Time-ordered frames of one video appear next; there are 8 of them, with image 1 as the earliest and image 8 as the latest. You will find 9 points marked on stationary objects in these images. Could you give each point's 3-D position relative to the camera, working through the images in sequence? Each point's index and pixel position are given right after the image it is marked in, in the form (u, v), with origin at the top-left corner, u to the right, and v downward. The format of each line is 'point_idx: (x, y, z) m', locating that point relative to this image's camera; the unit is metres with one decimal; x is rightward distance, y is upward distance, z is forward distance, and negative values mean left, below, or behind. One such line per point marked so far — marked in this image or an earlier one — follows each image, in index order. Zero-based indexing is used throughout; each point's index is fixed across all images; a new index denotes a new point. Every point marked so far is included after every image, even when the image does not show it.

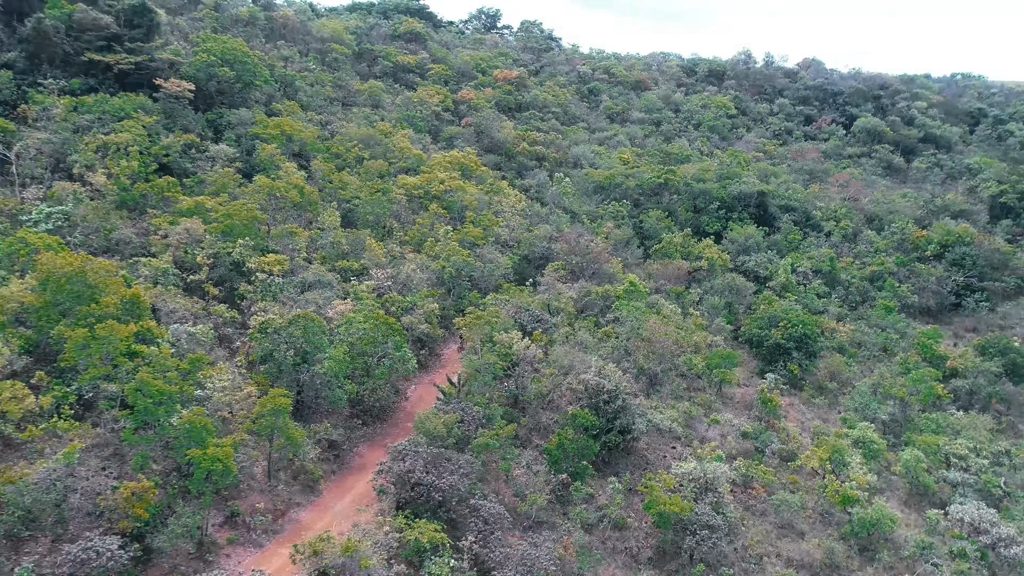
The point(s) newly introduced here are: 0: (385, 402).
0: (-3.3, -3.0, +19.9) m
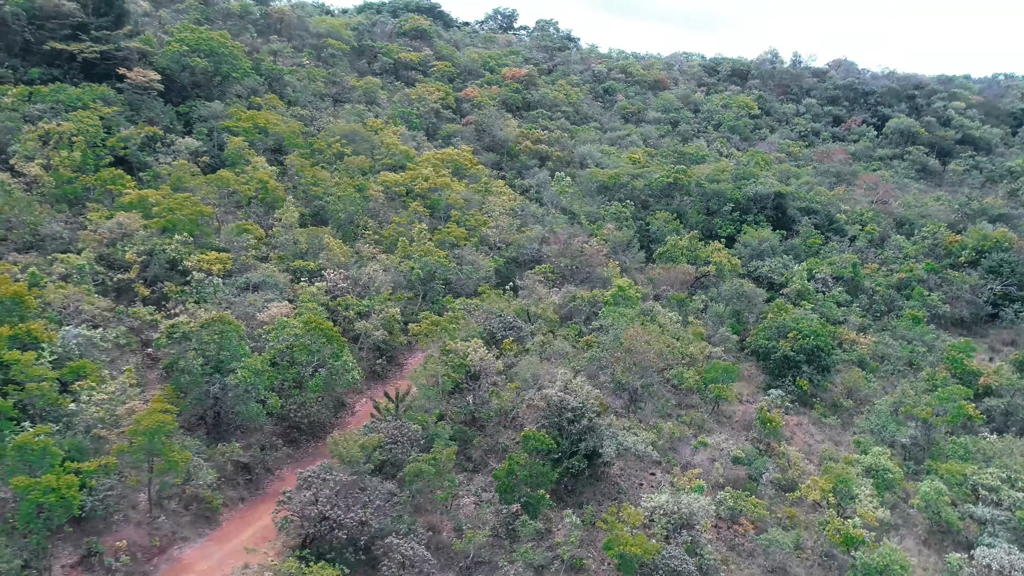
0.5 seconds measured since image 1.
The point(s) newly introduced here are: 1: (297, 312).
0: (-4.4, -3.0, +17.6) m
1: (-5.3, -0.6, +18.8) m
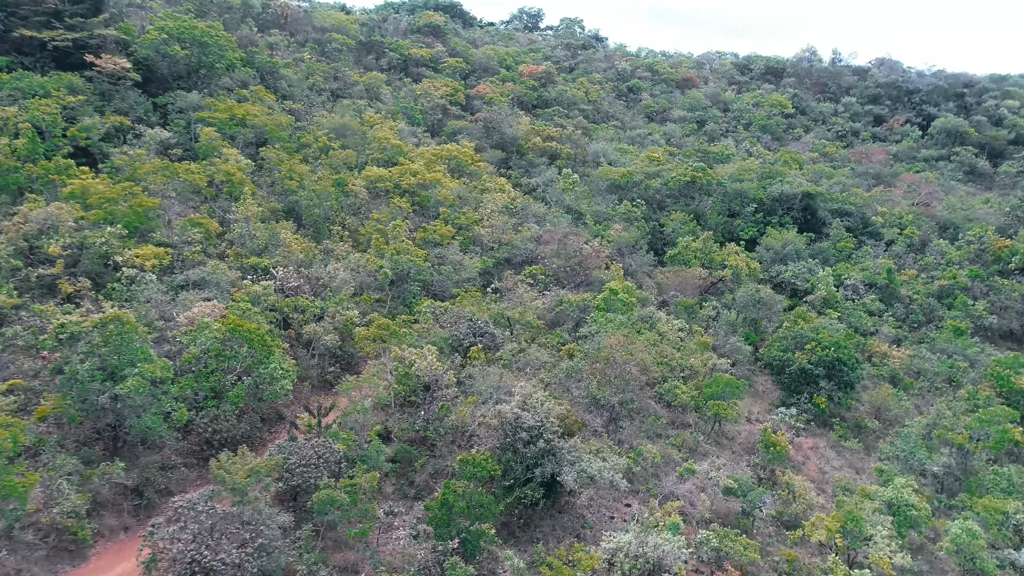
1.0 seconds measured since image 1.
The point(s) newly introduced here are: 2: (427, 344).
0: (-5.4, -2.9, +15.5) m
1: (-6.2, -0.5, +16.7) m
2: (-2.0, -1.3, +17.8) m
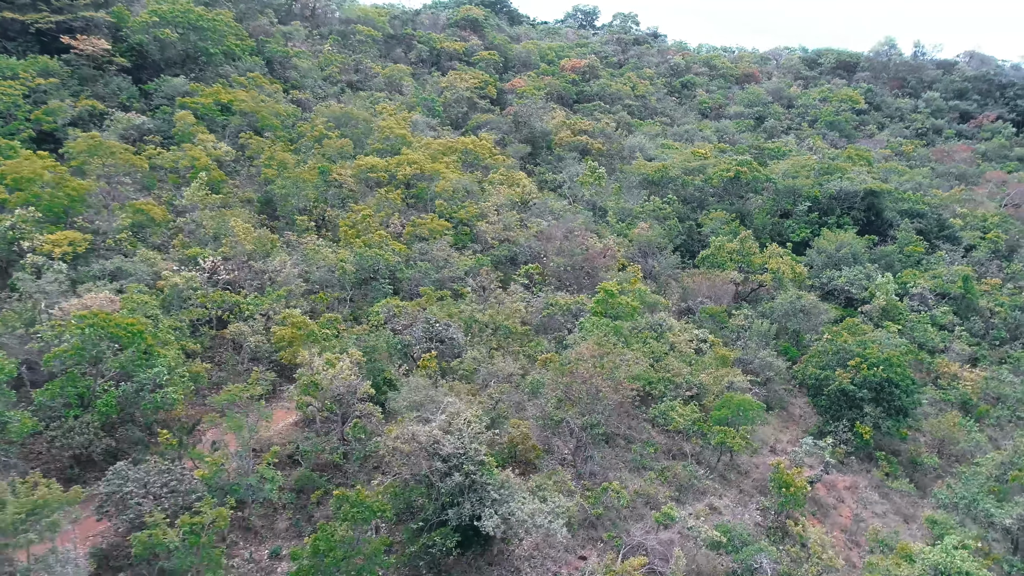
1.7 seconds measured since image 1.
0: (-6.6, -2.7, +12.9) m
1: (-7.3, -0.3, +14.3) m
2: (-3.0, -1.2, +15.0) m
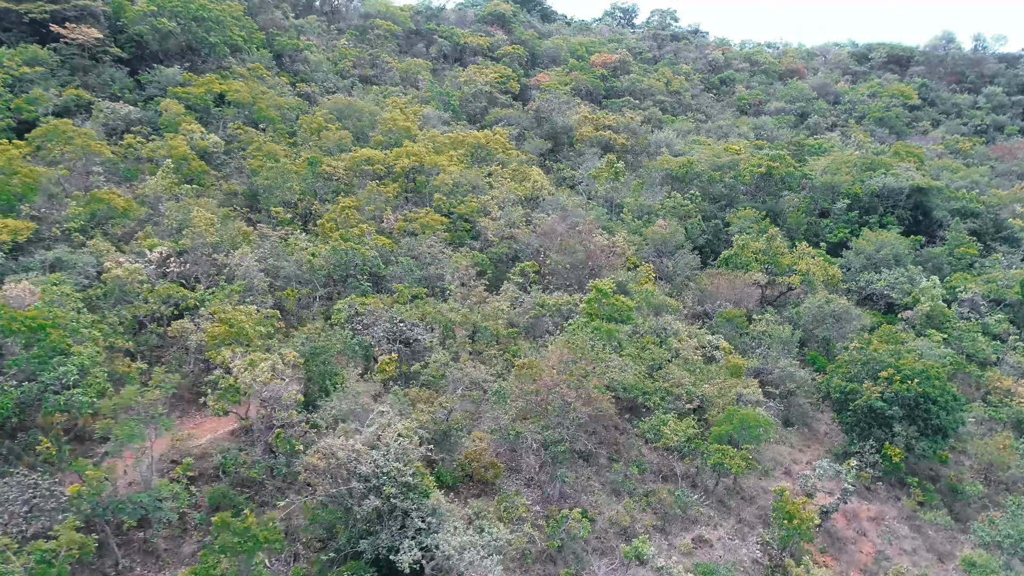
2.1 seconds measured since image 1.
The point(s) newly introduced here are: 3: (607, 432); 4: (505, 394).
0: (-7.4, -2.5, +11.6) m
1: (-8.0, -0.2, +13.0) m
2: (-3.7, -1.1, +13.4) m
3: (+1.9, -2.8, +14.8) m
4: (-0.1, -1.8, +13.1) m
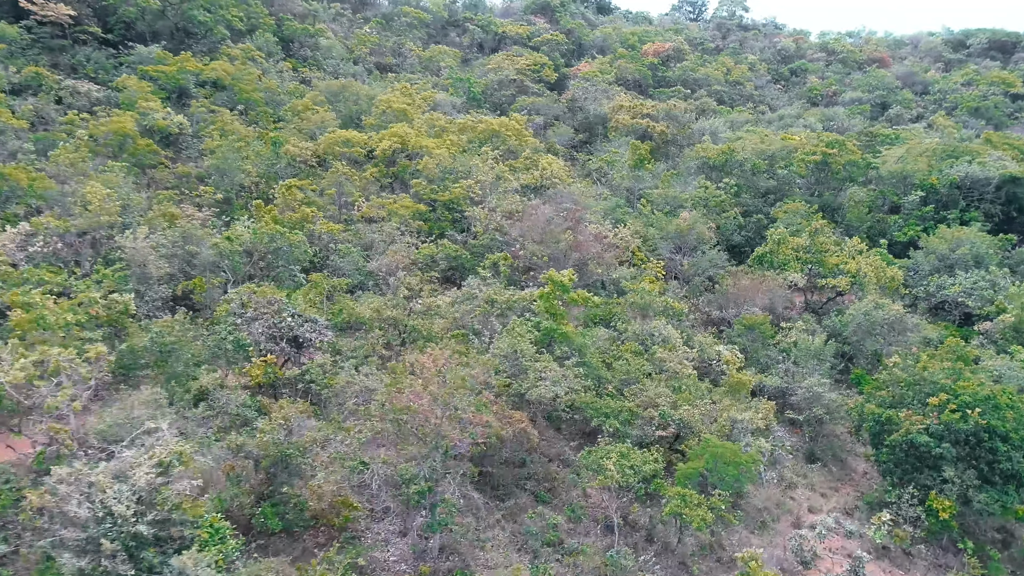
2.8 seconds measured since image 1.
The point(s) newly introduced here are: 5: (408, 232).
0: (-9.1, -2.2, +9.2) m
1: (-9.5, +0.2, +10.7) m
2: (-5.2, -0.8, +10.6) m
3: (+0.4, -2.6, +11.4) m
4: (-1.7, -1.6, +9.9) m
5: (-2.6, +1.5, +19.0) m
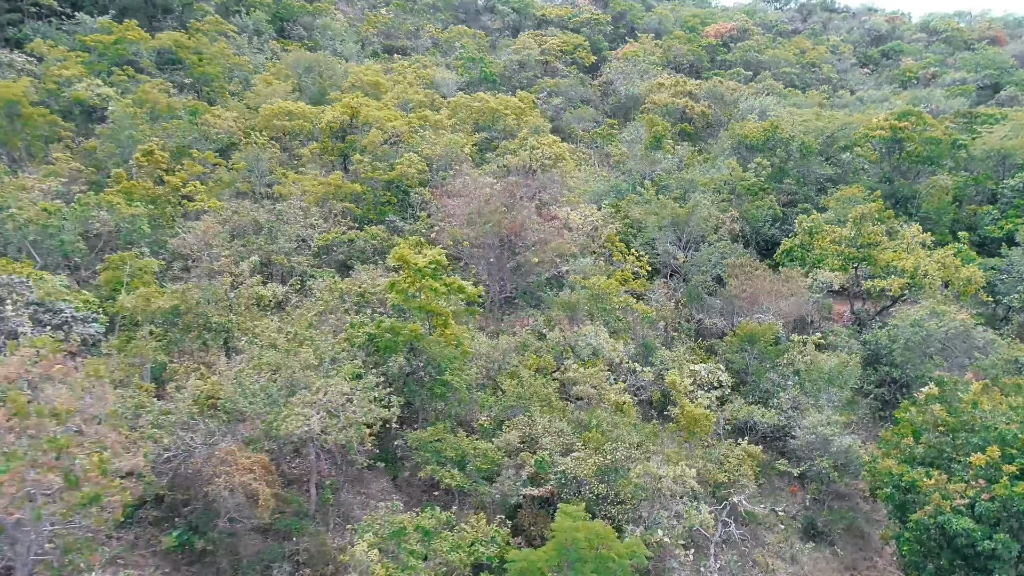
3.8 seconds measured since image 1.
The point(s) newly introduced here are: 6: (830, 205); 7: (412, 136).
0: (-11.6, -1.8, +6.5) m
1: (-11.8, +0.5, +8.1) m
2: (-7.5, -0.5, +7.4) m
3: (-1.9, -2.4, +7.4) m
4: (-4.2, -1.3, +6.2) m
5: (-3.8, +1.6, +15.4) m
6: (+8.1, +2.2, +19.5) m
7: (-2.4, +3.5, +18.7) m
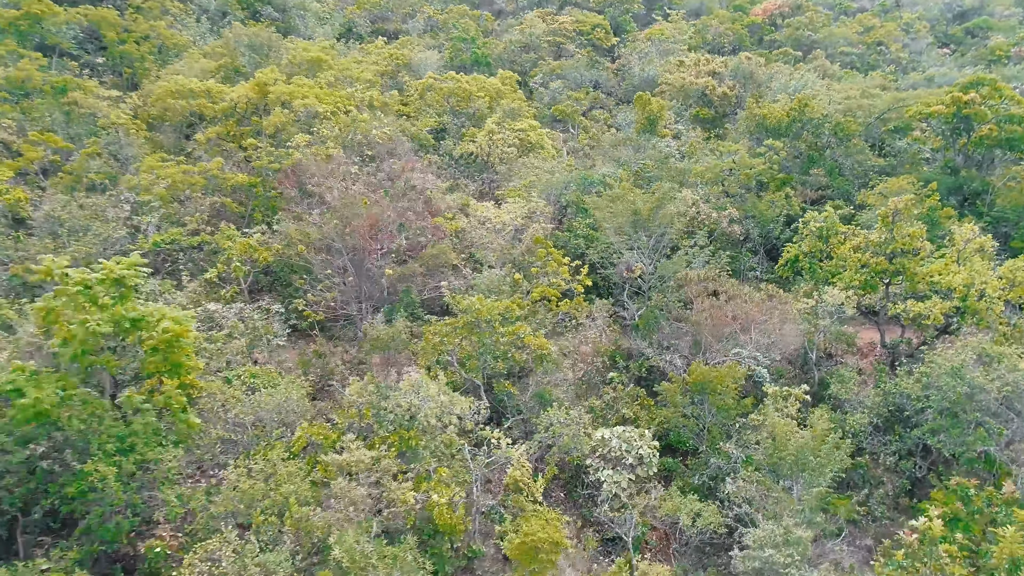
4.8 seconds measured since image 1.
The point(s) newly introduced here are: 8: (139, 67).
0: (-14.1, -1.9, +4.1) m
1: (-14.0, +0.4, +5.7) m
2: (-9.9, -0.6, +4.6) m
3: (-4.3, -2.6, +4.0) m
4: (-6.6, -1.5, +3.0) m
5: (-5.3, +1.3, +12.1) m
6: (+6.9, +1.8, +15.0) m
7: (-3.5, +3.2, +15.3) m
8: (-9.2, +5.5, +18.7) m
